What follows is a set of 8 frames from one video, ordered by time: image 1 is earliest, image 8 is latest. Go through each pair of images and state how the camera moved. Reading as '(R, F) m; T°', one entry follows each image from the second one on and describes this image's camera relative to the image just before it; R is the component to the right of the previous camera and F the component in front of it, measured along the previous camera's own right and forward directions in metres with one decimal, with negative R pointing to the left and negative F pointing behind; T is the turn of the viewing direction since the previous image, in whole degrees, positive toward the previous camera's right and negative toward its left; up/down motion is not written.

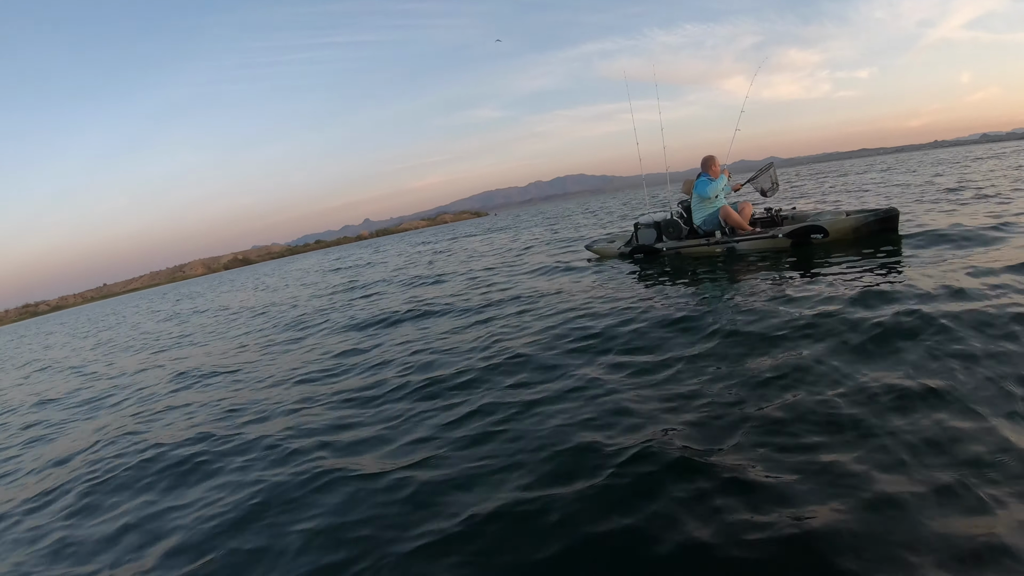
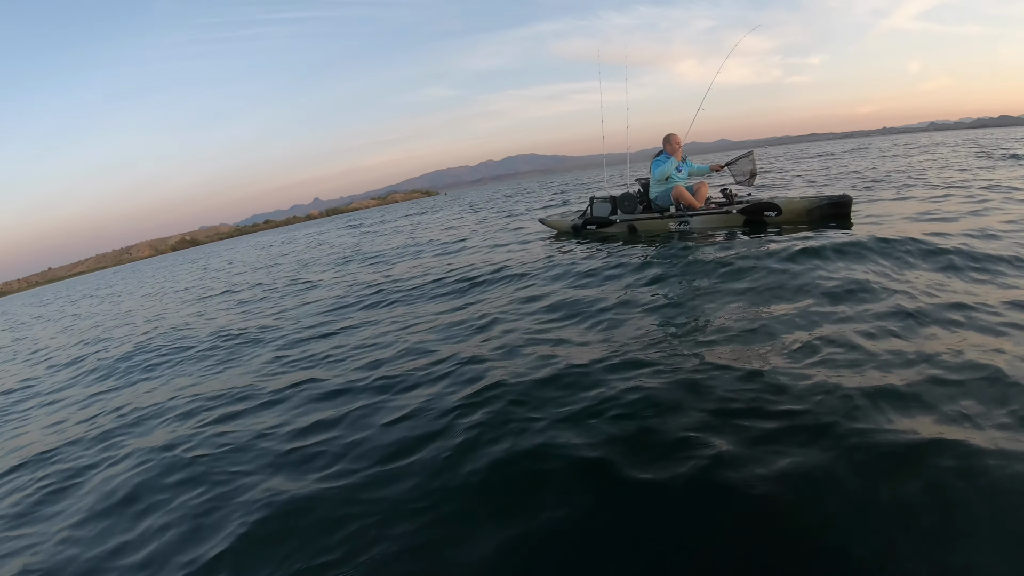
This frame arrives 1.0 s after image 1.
(+0.3, +0.2) m; +3°
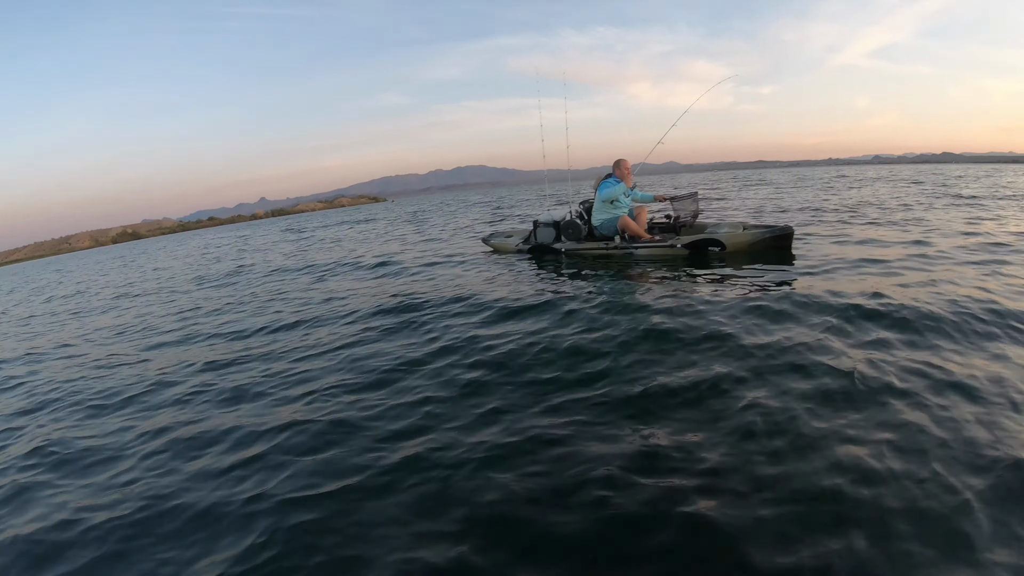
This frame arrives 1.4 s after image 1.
(+0.4, +0.2) m; +4°
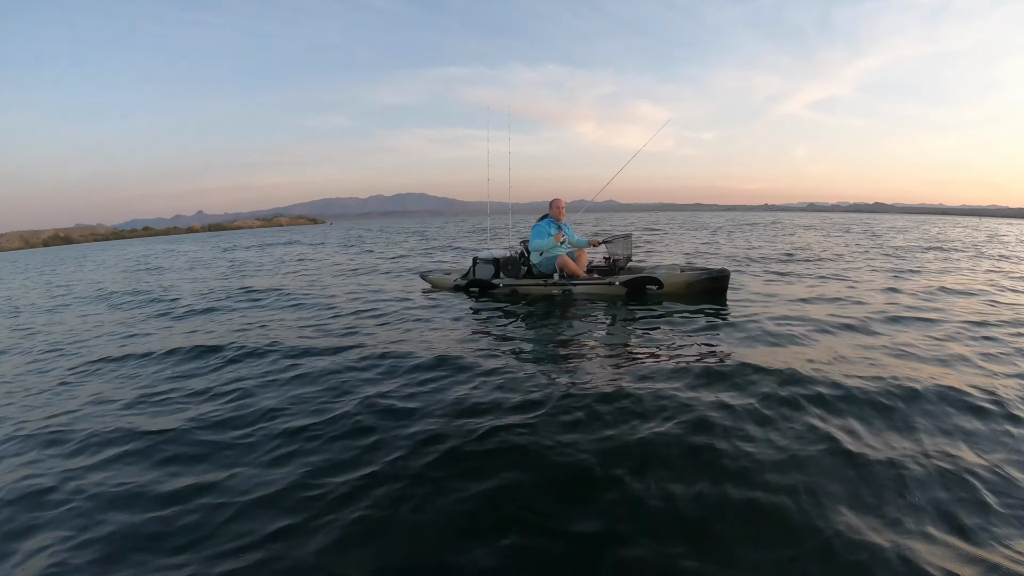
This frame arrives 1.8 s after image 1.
(+0.2, +0.5) m; +6°
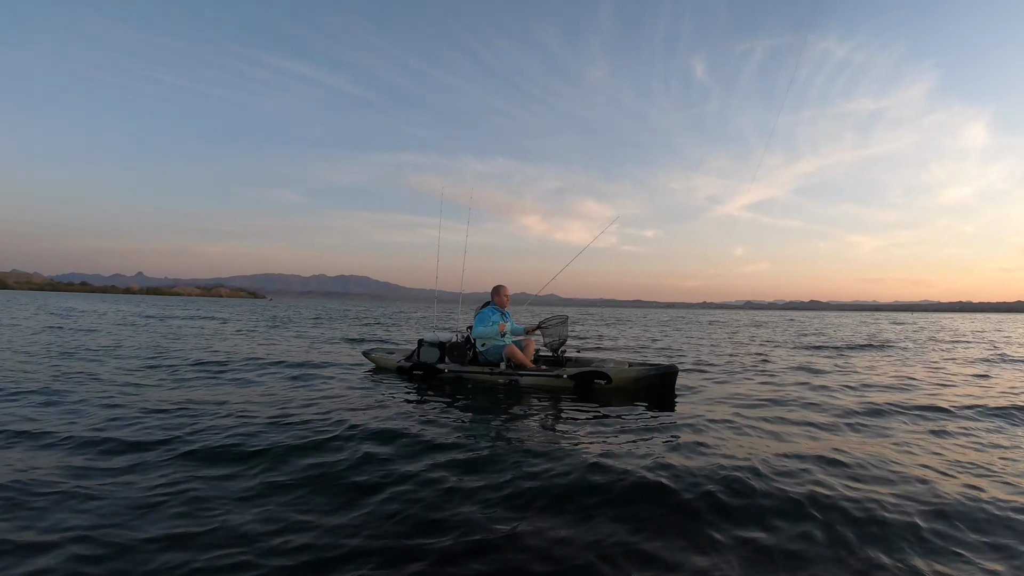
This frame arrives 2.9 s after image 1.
(0.0, +0.3) m; +6°
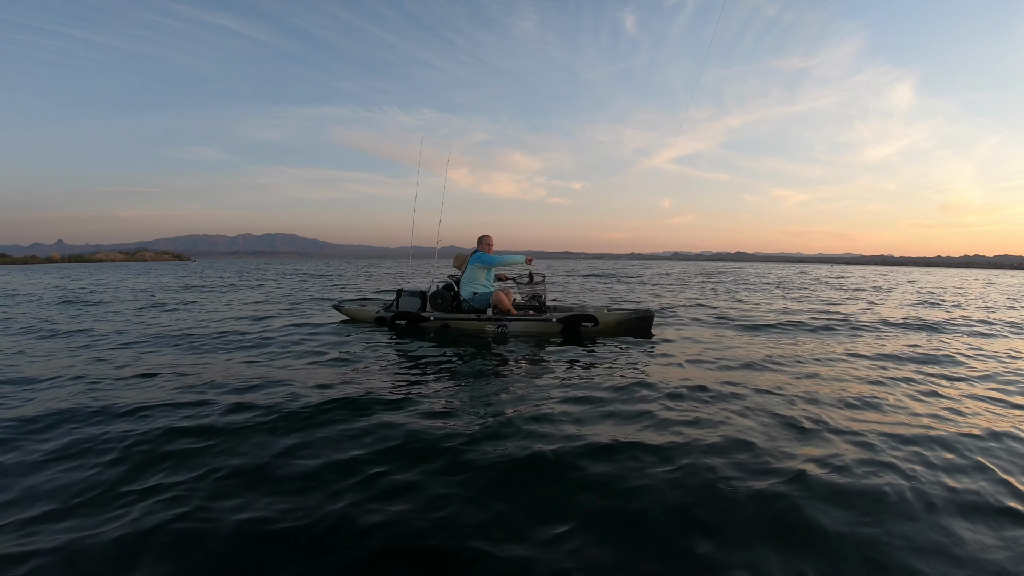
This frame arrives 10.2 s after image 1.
(-0.3, 0.0) m; +8°
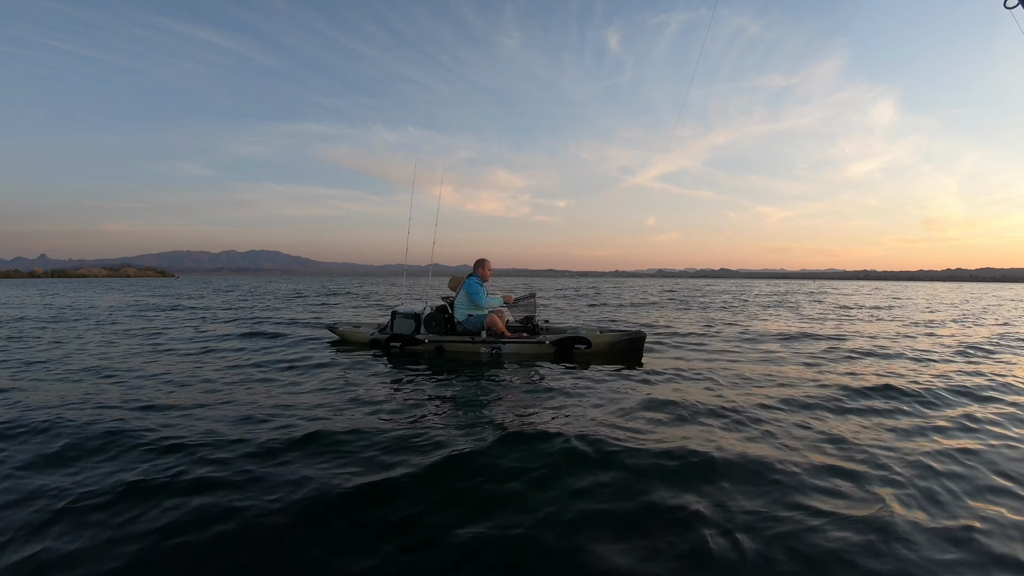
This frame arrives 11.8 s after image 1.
(-0.1, 0.0) m; +2°
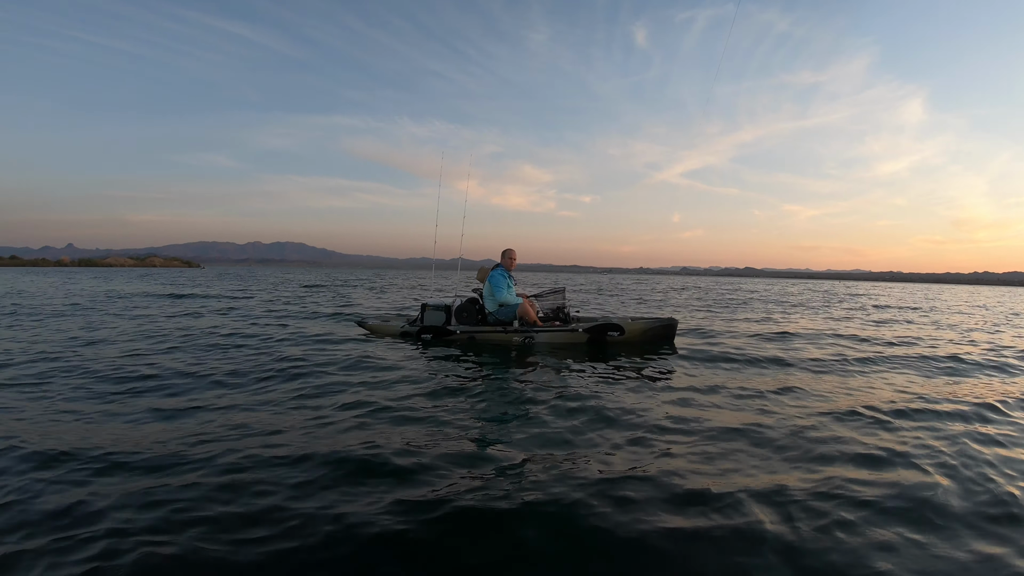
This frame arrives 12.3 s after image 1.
(+0.1, 0.0) m; -3°
